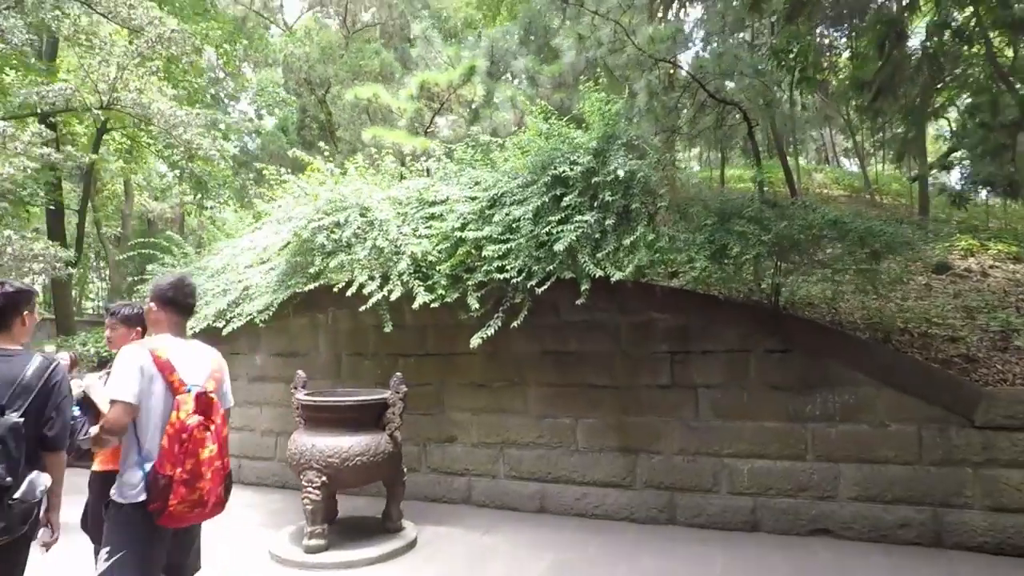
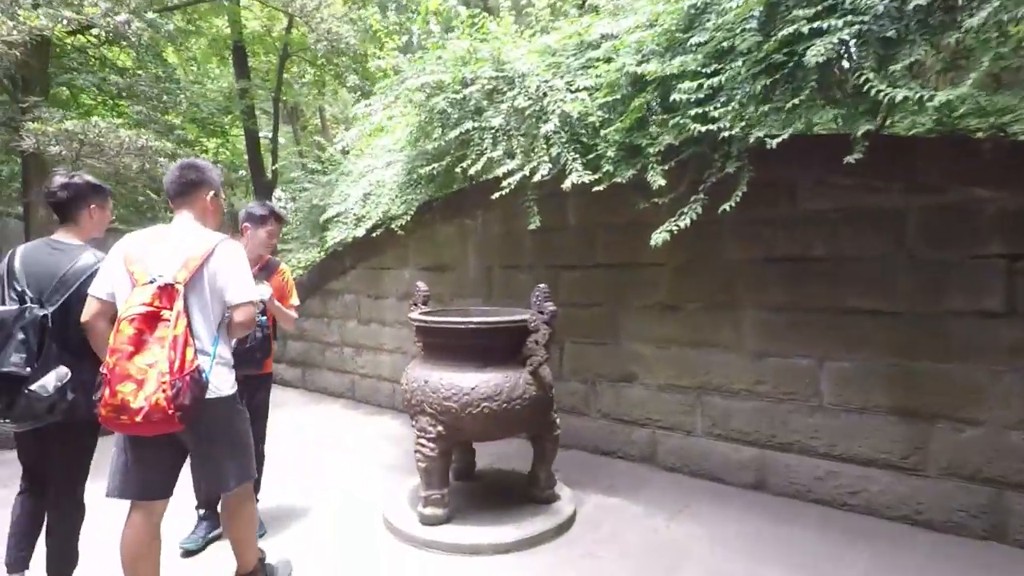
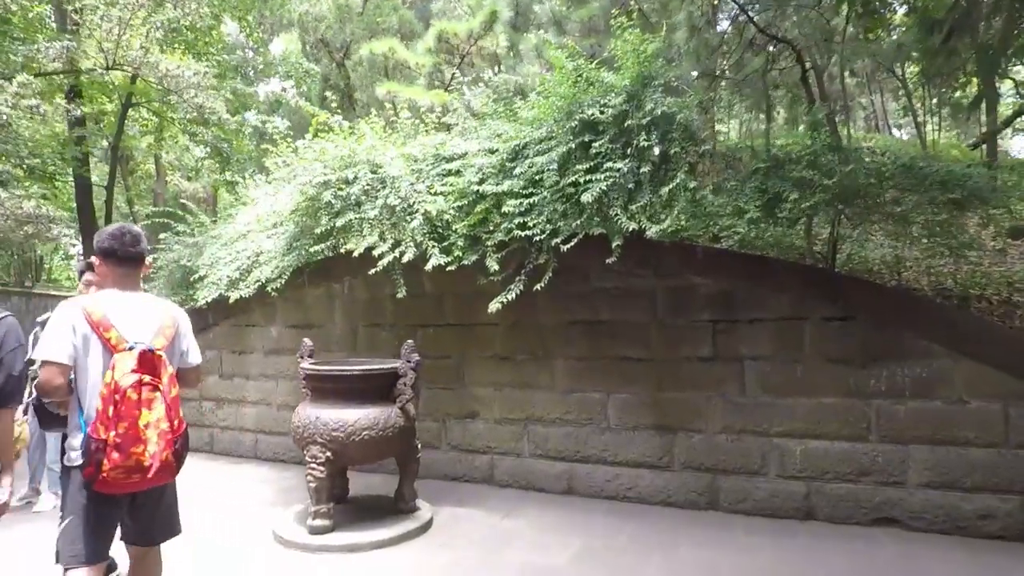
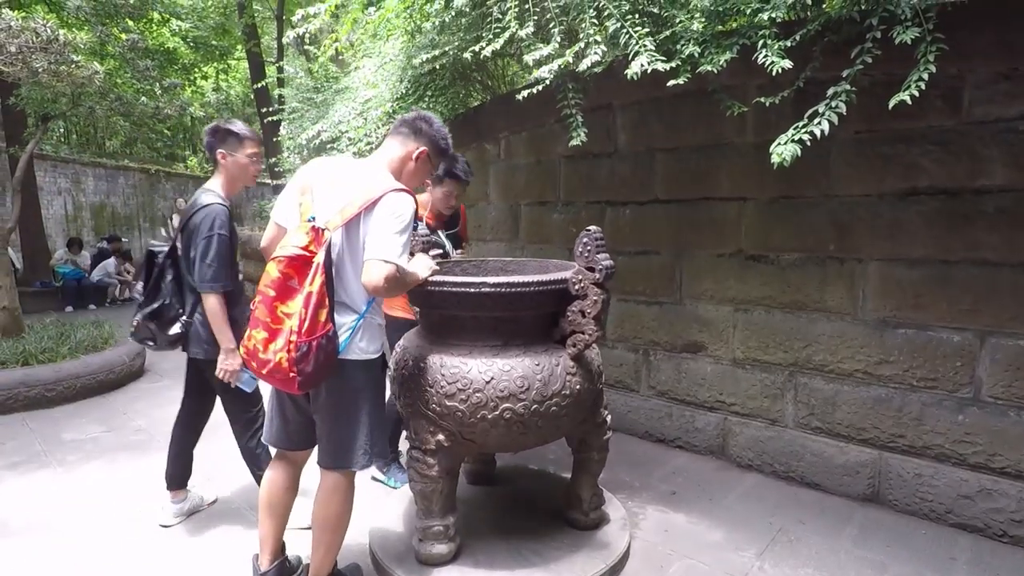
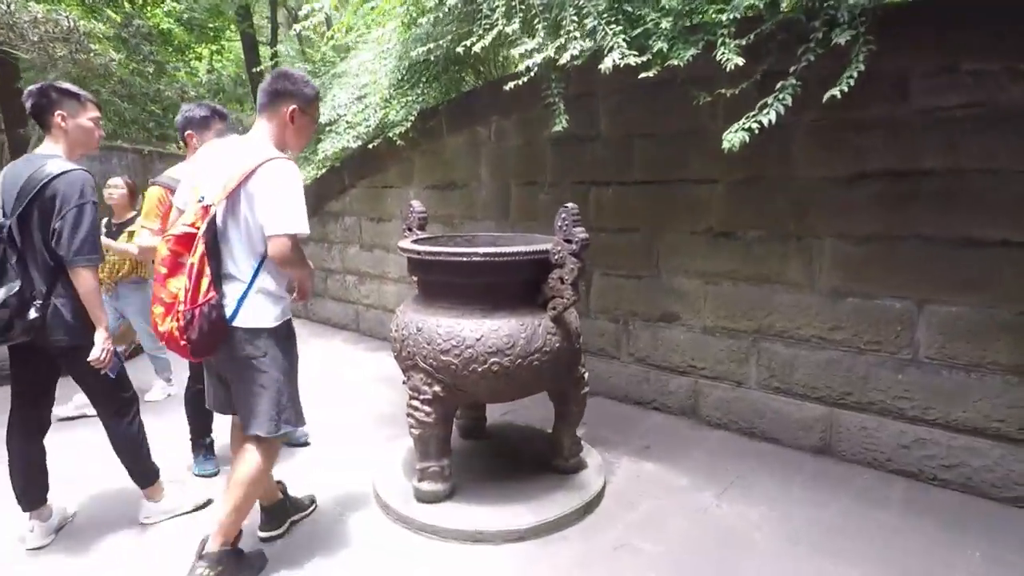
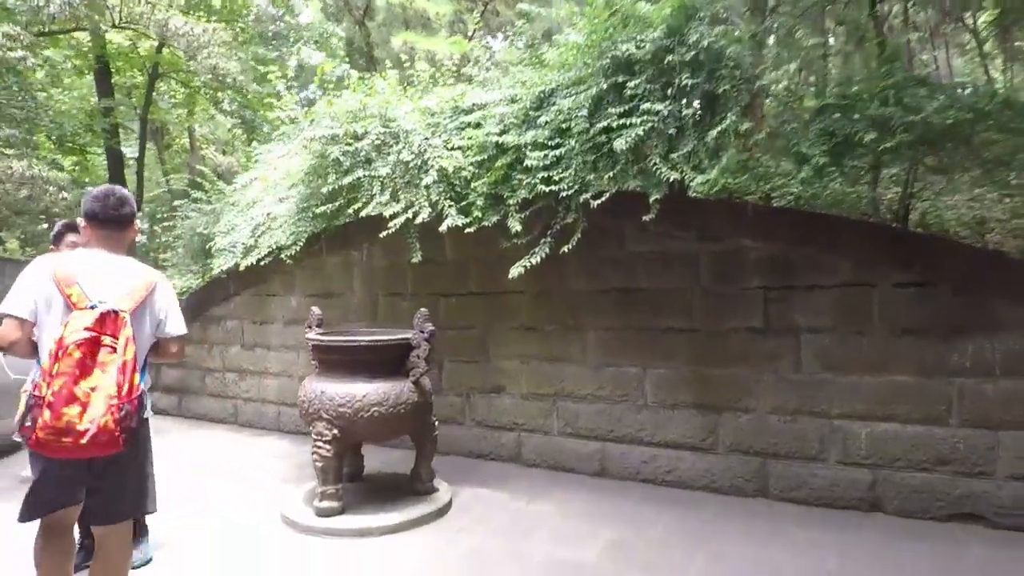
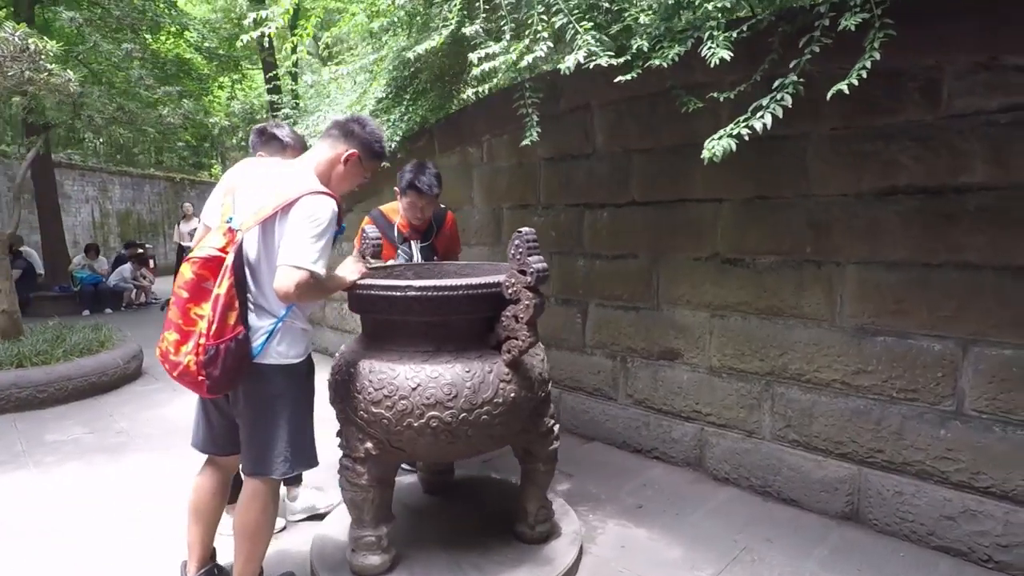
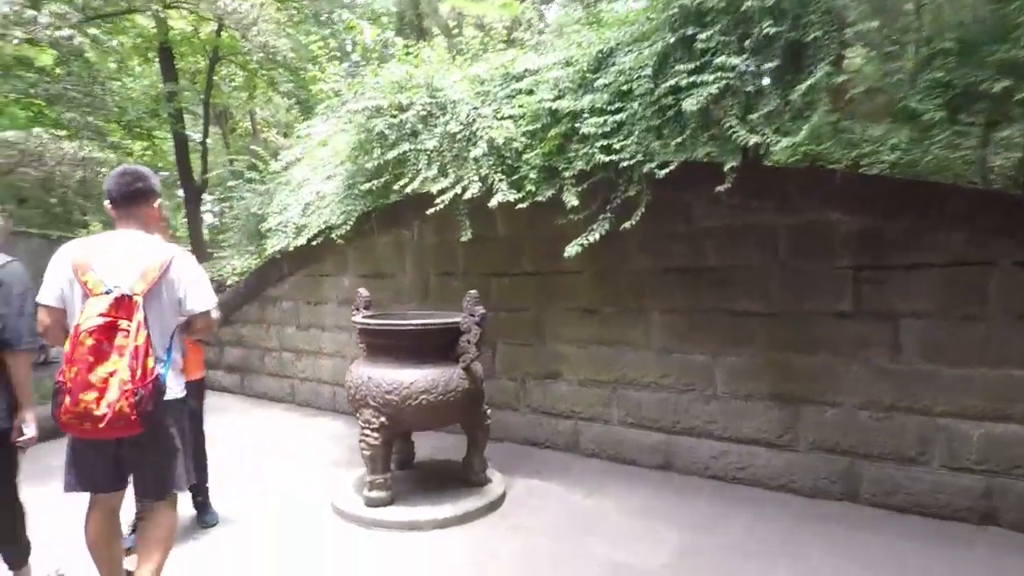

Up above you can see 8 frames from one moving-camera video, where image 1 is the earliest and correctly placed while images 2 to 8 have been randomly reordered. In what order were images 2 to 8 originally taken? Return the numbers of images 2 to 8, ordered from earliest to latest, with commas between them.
3, 6, 8, 2, 5, 4, 7
